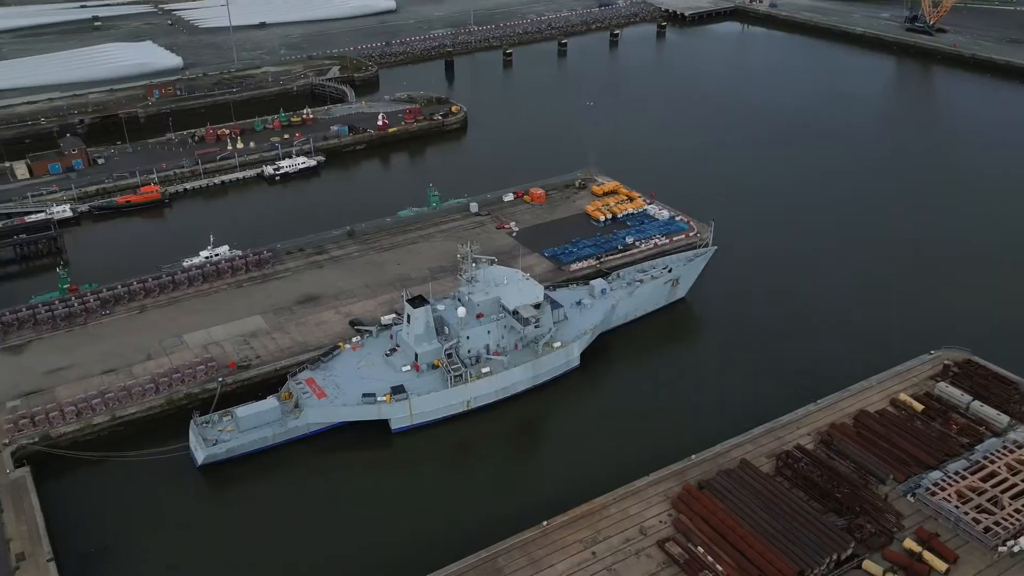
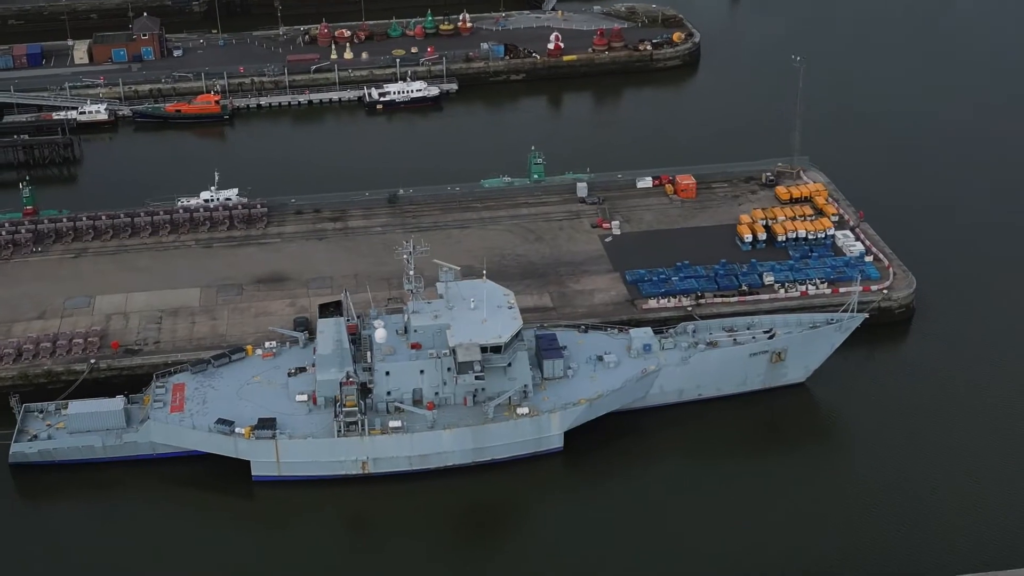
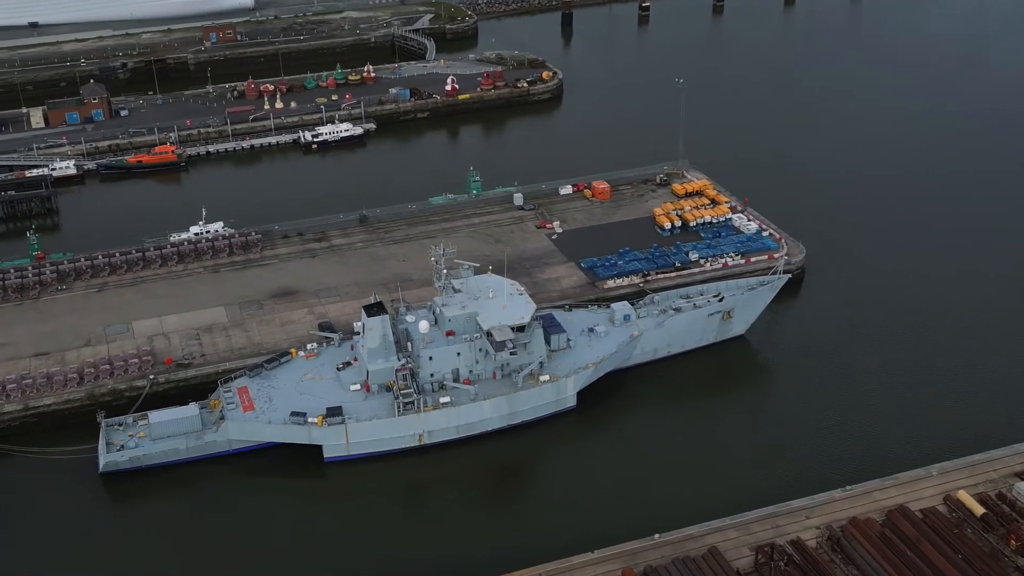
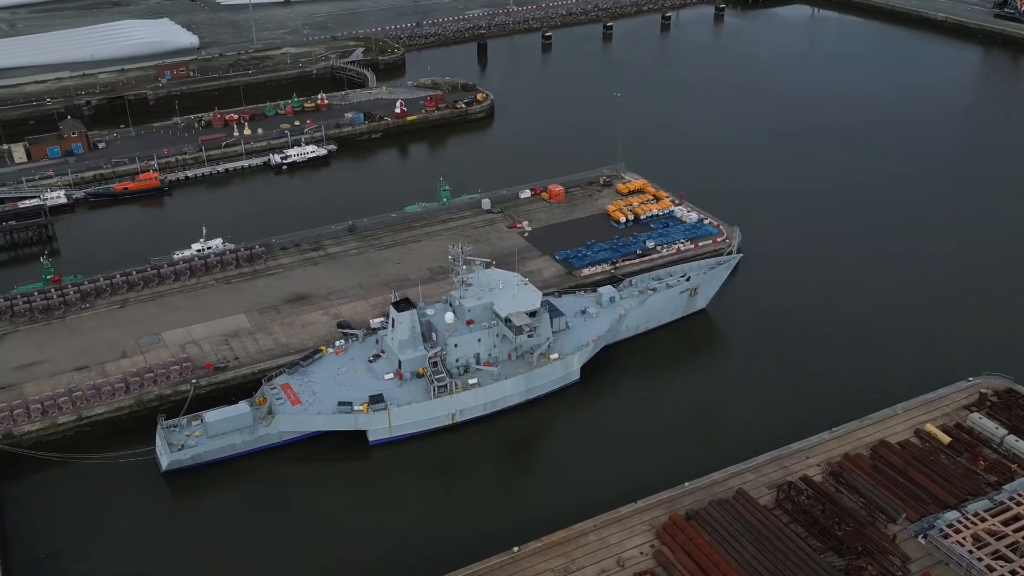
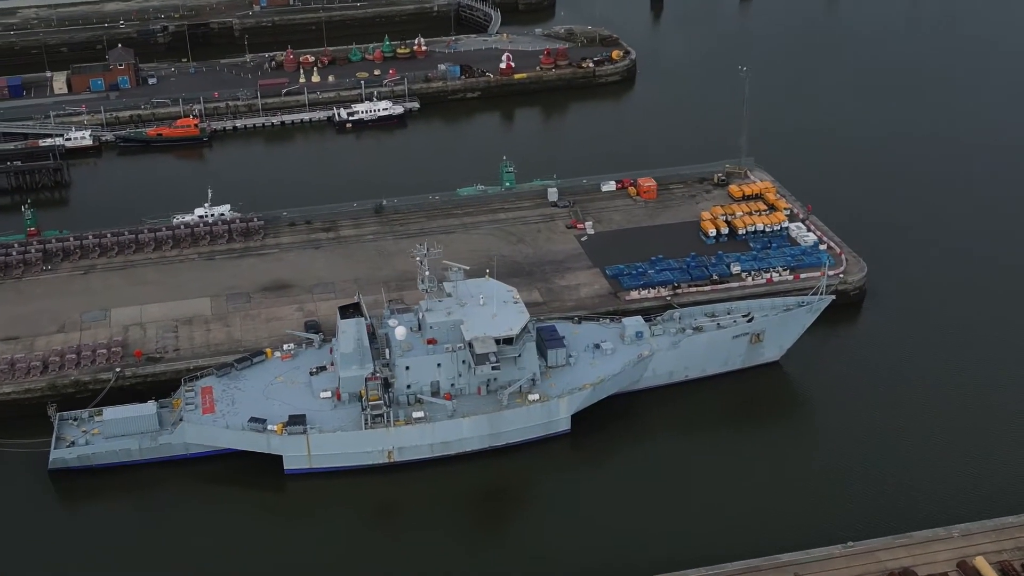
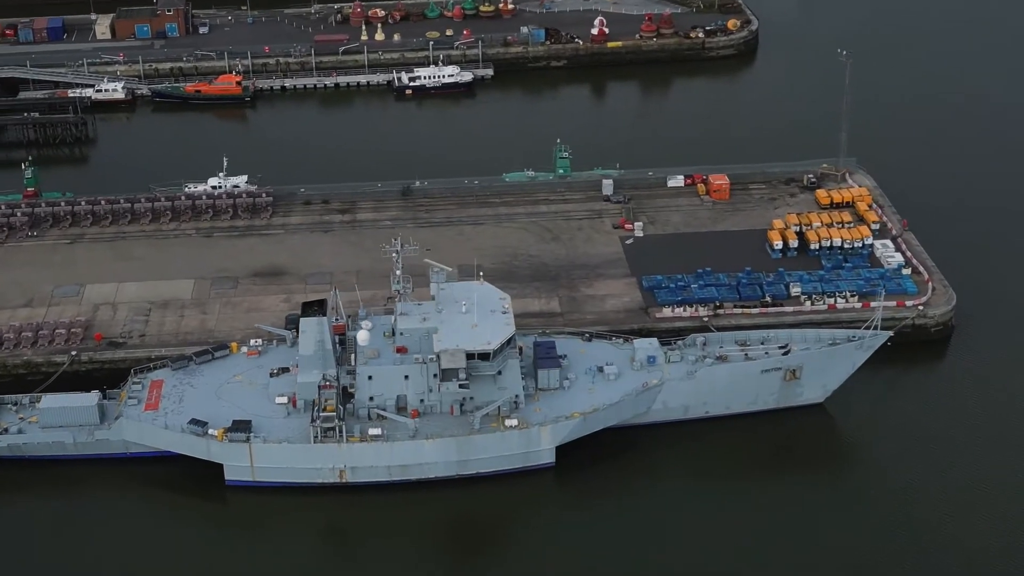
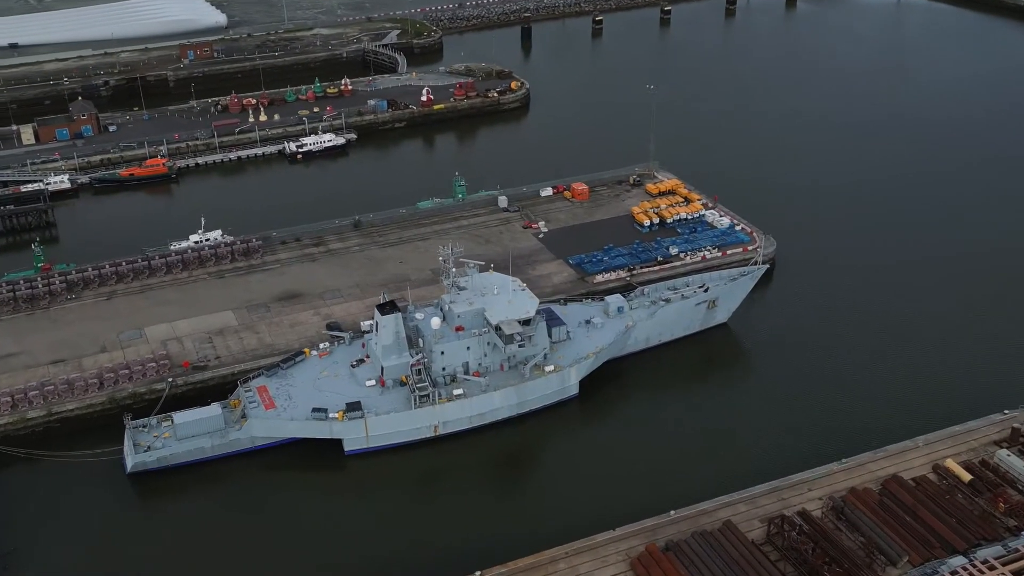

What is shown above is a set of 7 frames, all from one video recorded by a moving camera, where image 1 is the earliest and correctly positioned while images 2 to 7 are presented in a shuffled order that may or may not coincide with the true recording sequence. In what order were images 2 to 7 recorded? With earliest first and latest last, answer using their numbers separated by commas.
4, 7, 3, 5, 2, 6
